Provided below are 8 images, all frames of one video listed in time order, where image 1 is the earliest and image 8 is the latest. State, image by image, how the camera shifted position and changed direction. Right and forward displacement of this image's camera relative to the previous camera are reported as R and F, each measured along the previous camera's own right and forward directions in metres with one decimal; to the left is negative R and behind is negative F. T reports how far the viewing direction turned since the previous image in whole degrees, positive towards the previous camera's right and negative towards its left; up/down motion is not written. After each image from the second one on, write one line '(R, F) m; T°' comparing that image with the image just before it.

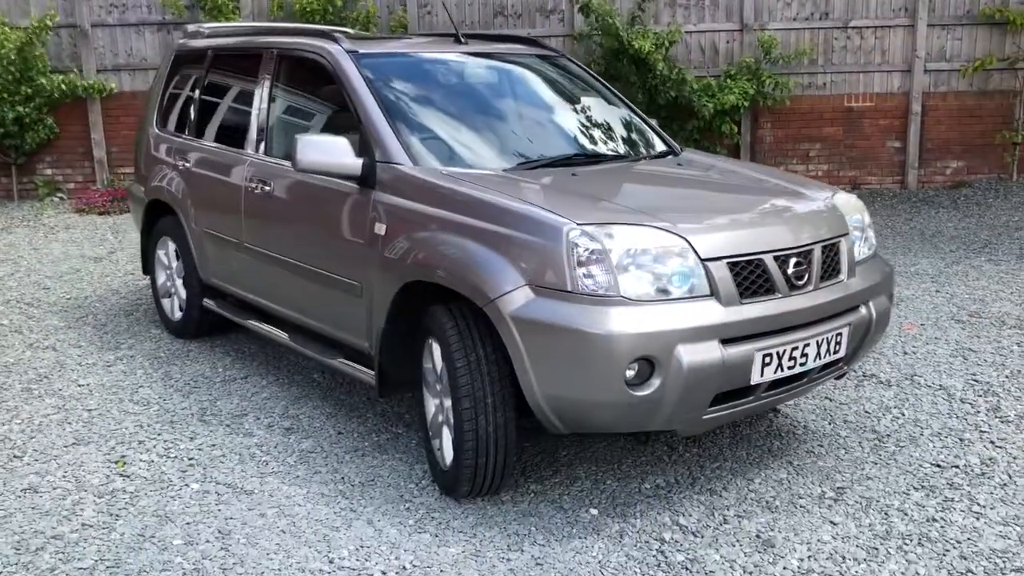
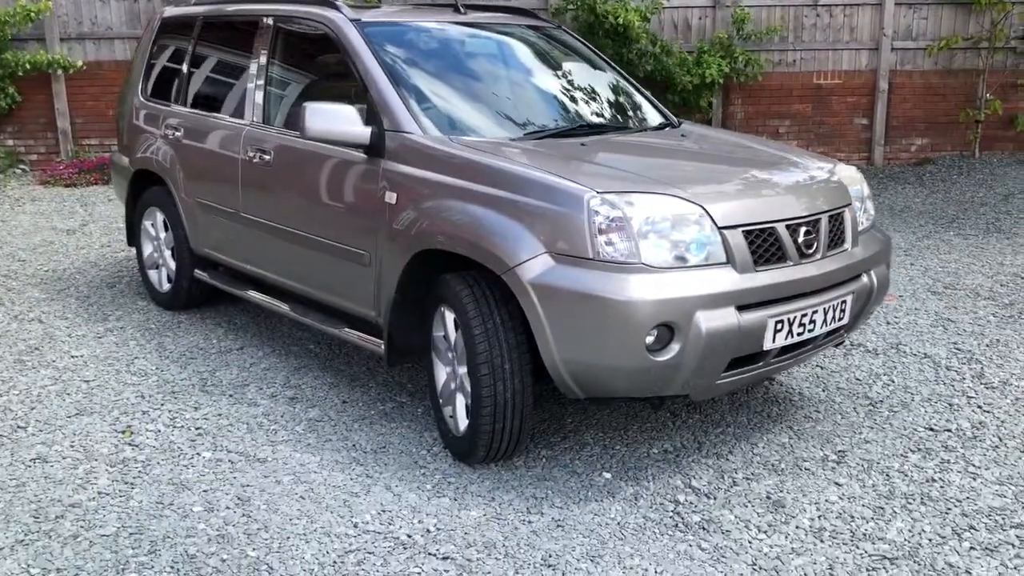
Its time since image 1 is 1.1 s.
(-0.2, 0.0) m; +3°
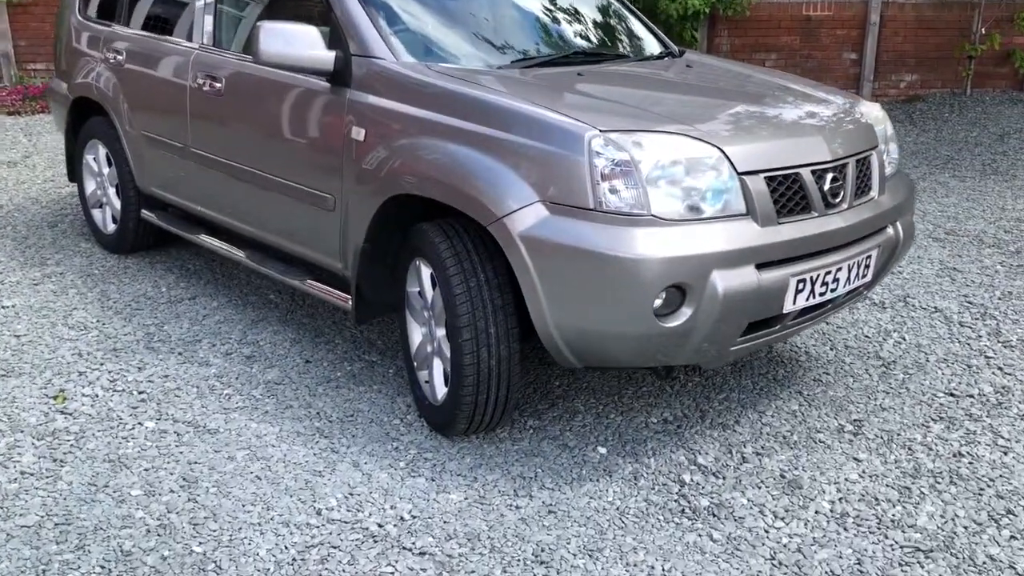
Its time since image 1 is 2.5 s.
(-0.1, +0.4) m; +2°
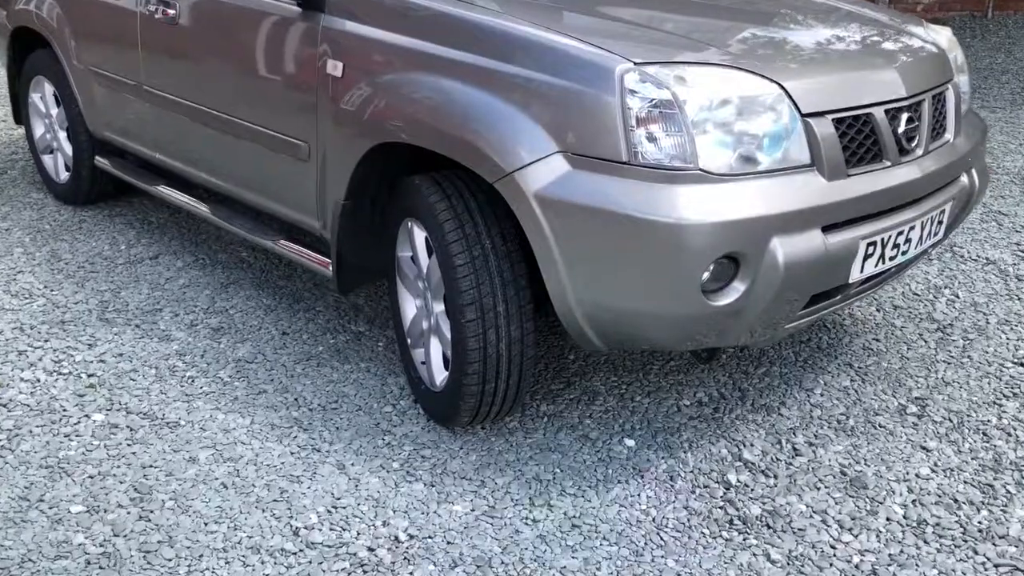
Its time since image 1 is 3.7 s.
(-0.1, +0.5) m; +1°
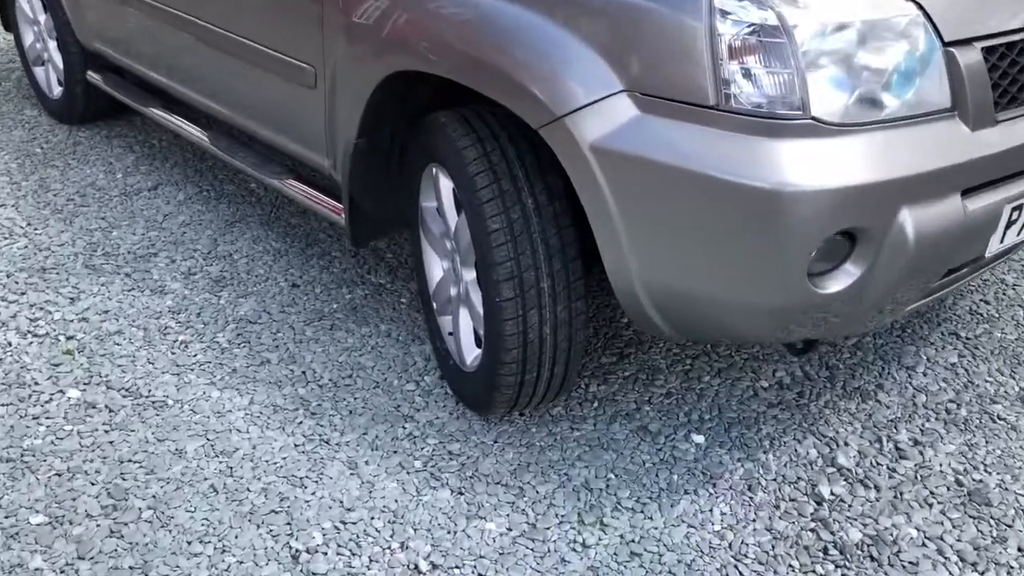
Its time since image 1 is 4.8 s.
(0.0, +0.5) m; -2°
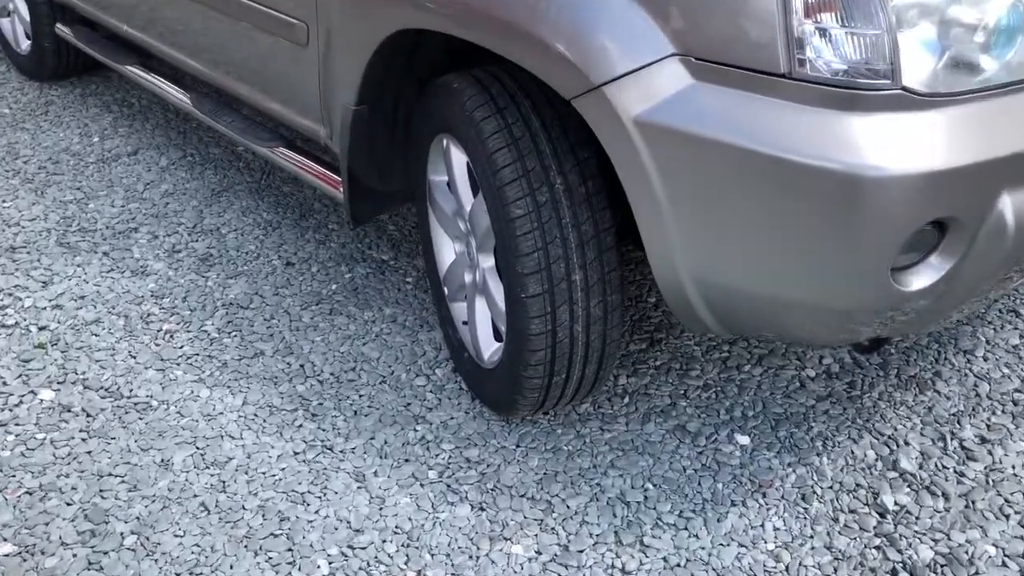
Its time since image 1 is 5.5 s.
(-0.1, +0.3) m; 0°
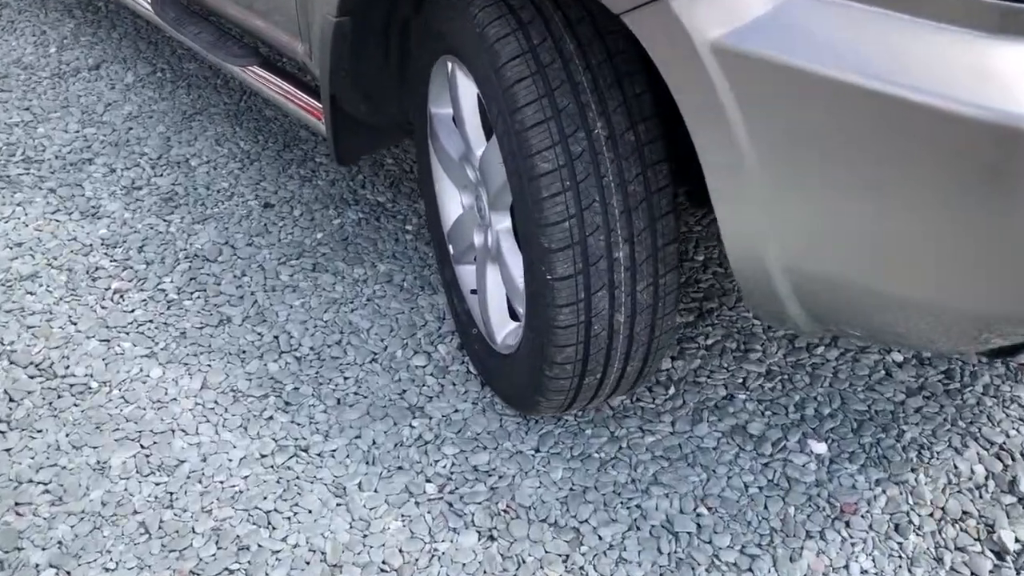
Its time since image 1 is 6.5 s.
(0.0, +0.4) m; -1°
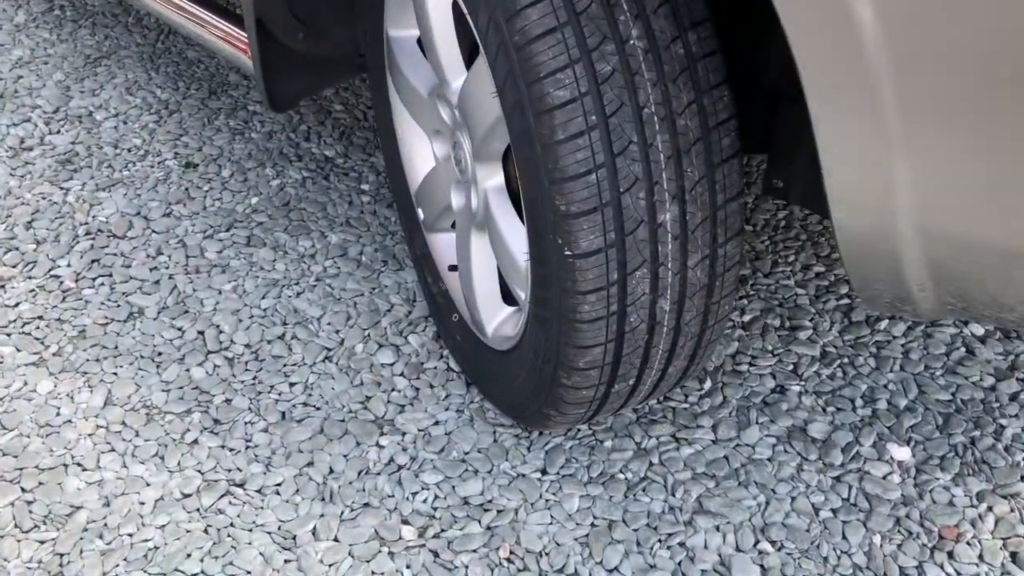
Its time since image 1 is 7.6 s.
(0.0, +0.4) m; +2°
